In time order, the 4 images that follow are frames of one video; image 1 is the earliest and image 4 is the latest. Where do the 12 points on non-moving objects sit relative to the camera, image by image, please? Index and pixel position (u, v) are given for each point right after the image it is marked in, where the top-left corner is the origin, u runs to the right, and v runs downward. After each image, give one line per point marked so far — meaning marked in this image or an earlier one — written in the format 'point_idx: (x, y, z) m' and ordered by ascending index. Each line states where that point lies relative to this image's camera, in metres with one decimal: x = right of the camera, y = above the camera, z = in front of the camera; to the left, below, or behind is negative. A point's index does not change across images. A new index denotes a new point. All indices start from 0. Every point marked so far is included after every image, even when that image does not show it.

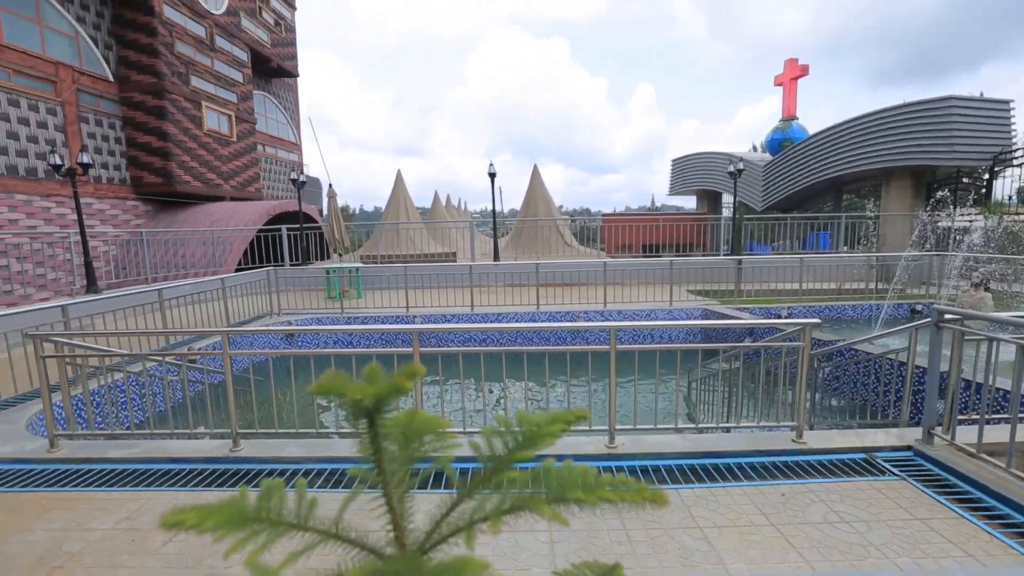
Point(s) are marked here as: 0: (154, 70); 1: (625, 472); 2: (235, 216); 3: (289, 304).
0: (-10.1, +6.2, +13.6) m
1: (+0.8, -1.3, +3.4) m
2: (-8.4, +2.2, +14.7) m
3: (-4.5, -0.3, +9.7) m
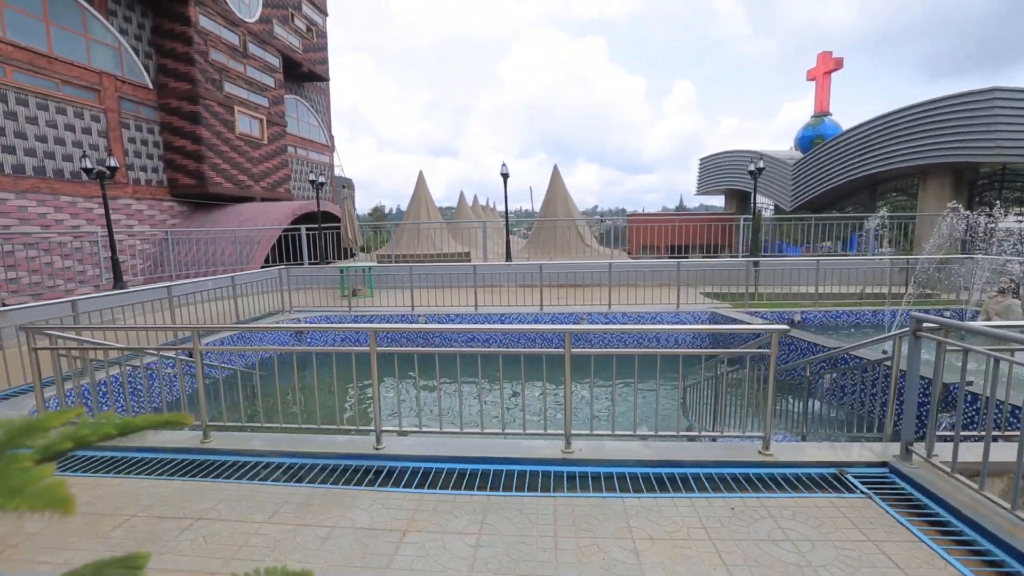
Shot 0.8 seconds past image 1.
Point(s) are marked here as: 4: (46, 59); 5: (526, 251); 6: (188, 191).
0: (-9.6, +6.3, +14.3) m
1: (+0.4, -1.3, +3.4) m
2: (-7.9, +2.3, +15.3) m
3: (-4.3, -0.3, +10.0) m
4: (-10.9, +5.4, +11.3) m
5: (+0.4, +1.3, +16.6) m
6: (-10.0, +3.0, +14.9) m
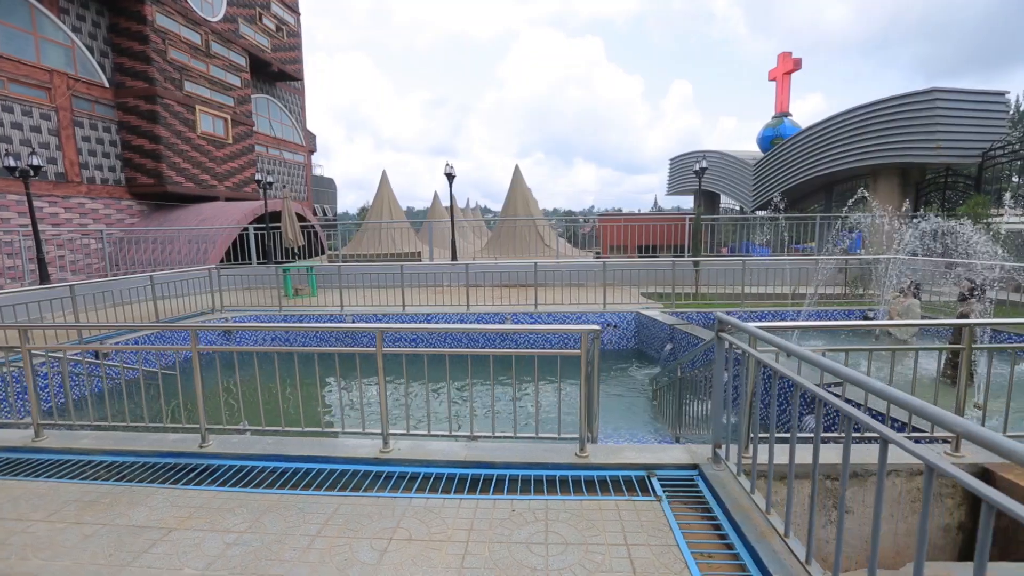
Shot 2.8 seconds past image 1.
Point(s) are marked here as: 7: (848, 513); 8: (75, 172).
0: (-10.9, +6.3, +14.3) m
1: (-0.9, -1.3, +3.4) m
2: (-9.2, +2.3, +15.3) m
3: (-5.7, -0.3, +10.0) m
4: (-12.2, +5.4, +11.3) m
5: (-0.9, +1.3, +16.5) m
6: (-11.3, +3.0, +14.9) m
7: (+2.3, -1.5, +3.3) m
8: (-12.0, +3.2, +13.3) m
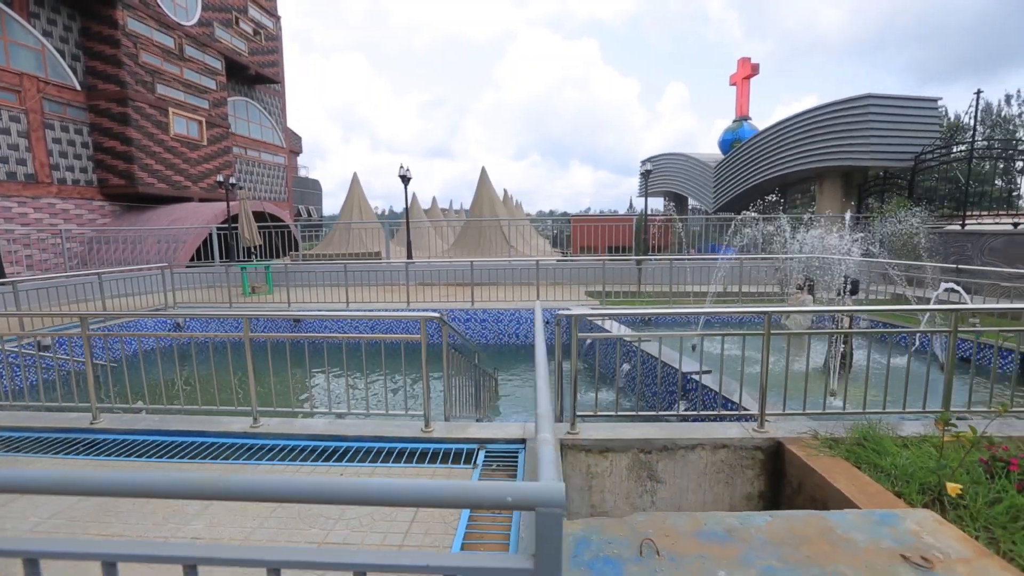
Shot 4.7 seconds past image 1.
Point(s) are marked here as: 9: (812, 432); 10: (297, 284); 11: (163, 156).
0: (-12.0, +6.3, +14.7) m
1: (-2.0, -1.3, +3.7) m
2: (-10.3, +2.4, +15.6) m
3: (-6.8, -0.2, +10.3) m
4: (-13.4, +5.5, +11.7) m
5: (-2.0, +1.3, +16.9) m
6: (-12.5, +3.1, +15.3) m
7: (+1.1, -1.5, +3.6) m
8: (-13.2, +3.3, +13.6) m
9: (+2.3, -1.1, +3.6) m
10: (-4.9, +0.1, +10.8) m
11: (-11.8, +4.5, +16.4) m
